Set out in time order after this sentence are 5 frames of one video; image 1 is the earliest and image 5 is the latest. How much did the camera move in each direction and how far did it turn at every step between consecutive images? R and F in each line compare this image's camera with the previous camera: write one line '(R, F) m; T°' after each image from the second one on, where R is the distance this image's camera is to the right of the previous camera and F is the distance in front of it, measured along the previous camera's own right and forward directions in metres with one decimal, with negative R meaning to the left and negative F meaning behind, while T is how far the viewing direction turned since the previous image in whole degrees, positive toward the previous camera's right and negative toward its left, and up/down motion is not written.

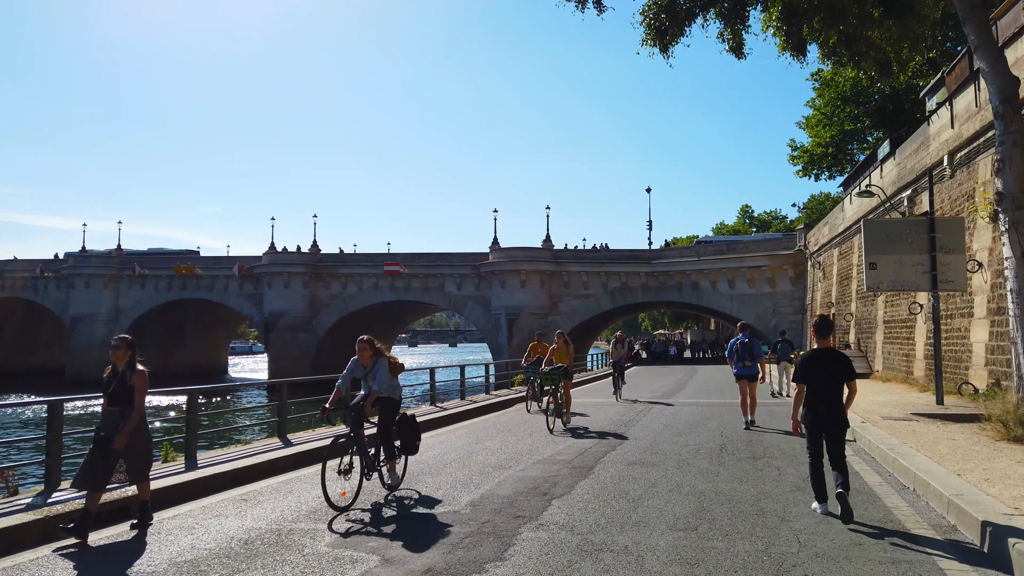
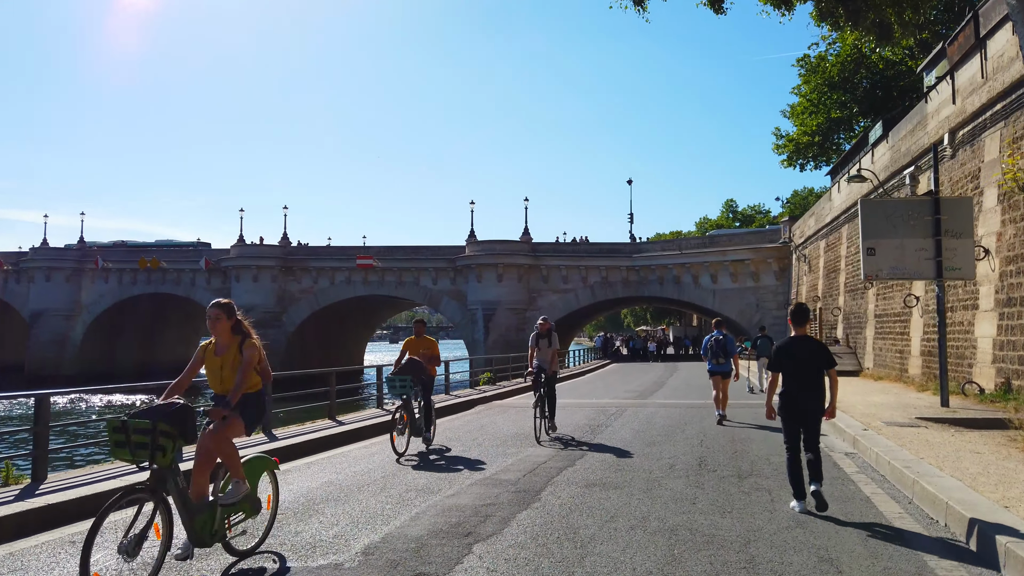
(+0.5, +1.7) m; +1°
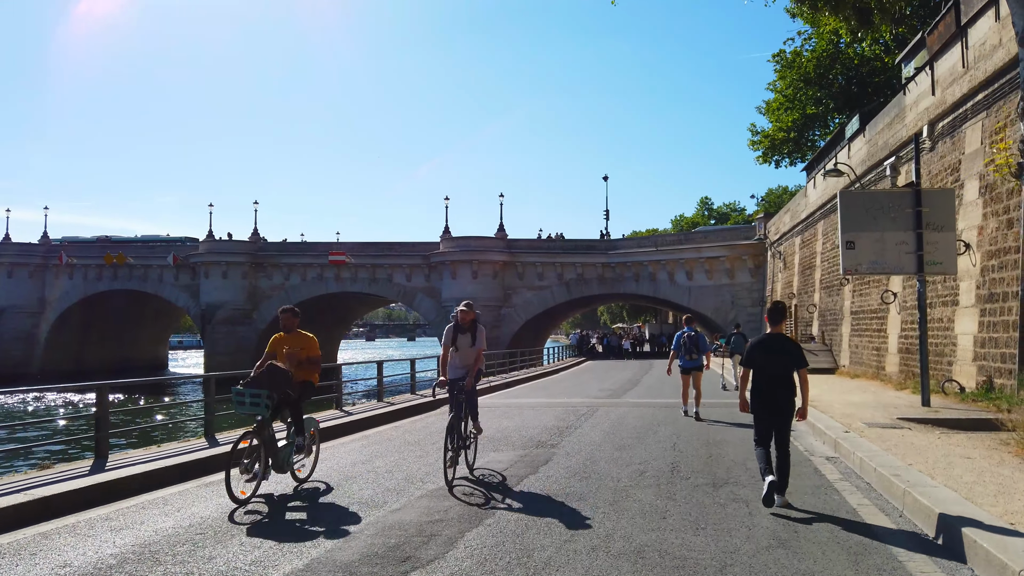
(+0.2, +0.6) m; +2°
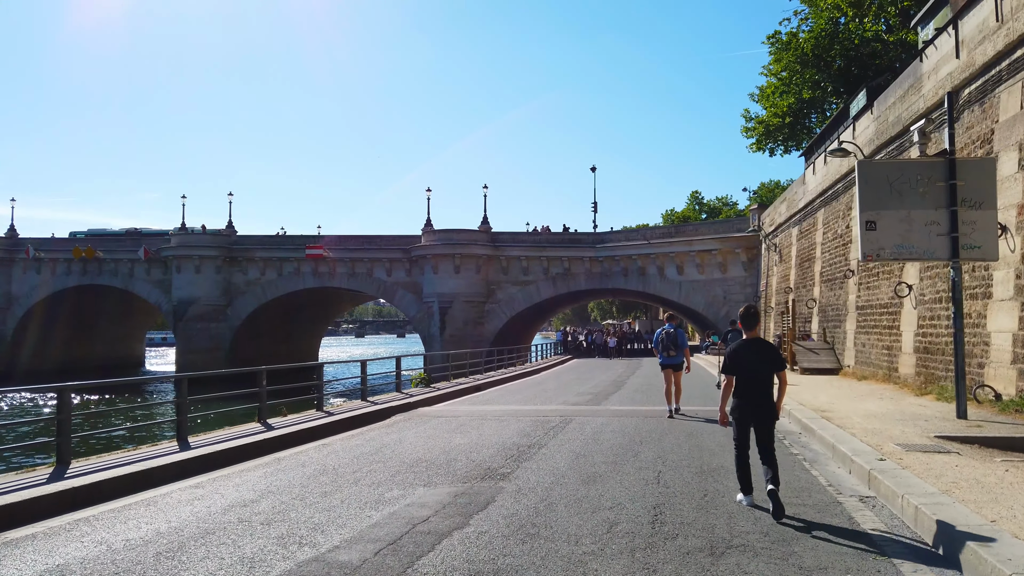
(+0.5, +2.1) m; +1°
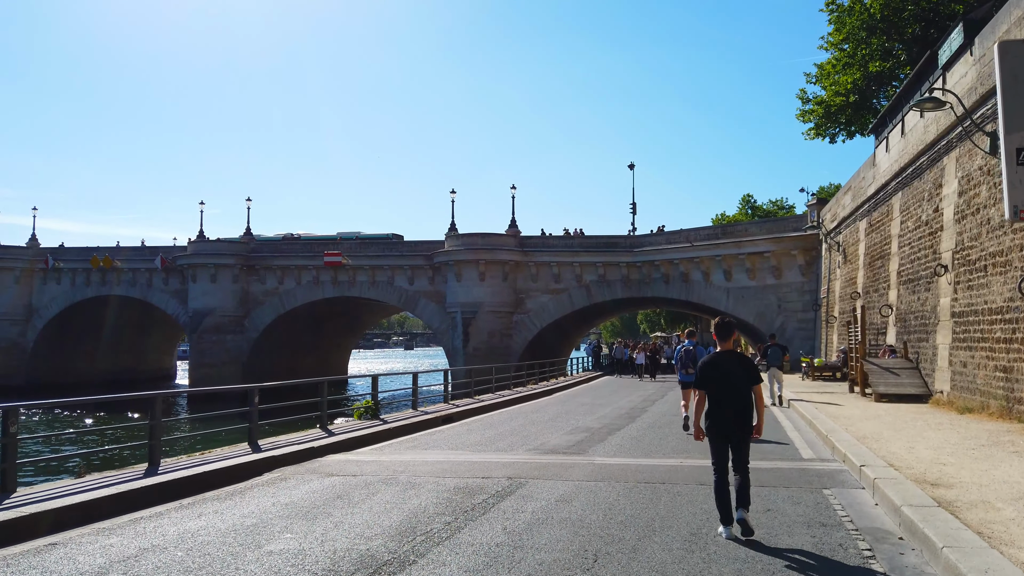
(+1.4, +4.5) m; -4°
